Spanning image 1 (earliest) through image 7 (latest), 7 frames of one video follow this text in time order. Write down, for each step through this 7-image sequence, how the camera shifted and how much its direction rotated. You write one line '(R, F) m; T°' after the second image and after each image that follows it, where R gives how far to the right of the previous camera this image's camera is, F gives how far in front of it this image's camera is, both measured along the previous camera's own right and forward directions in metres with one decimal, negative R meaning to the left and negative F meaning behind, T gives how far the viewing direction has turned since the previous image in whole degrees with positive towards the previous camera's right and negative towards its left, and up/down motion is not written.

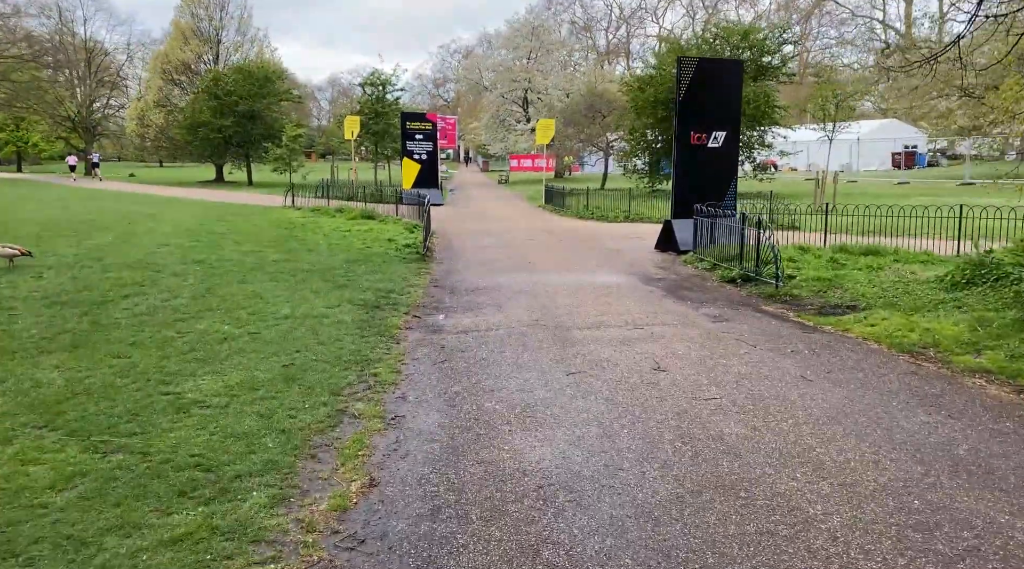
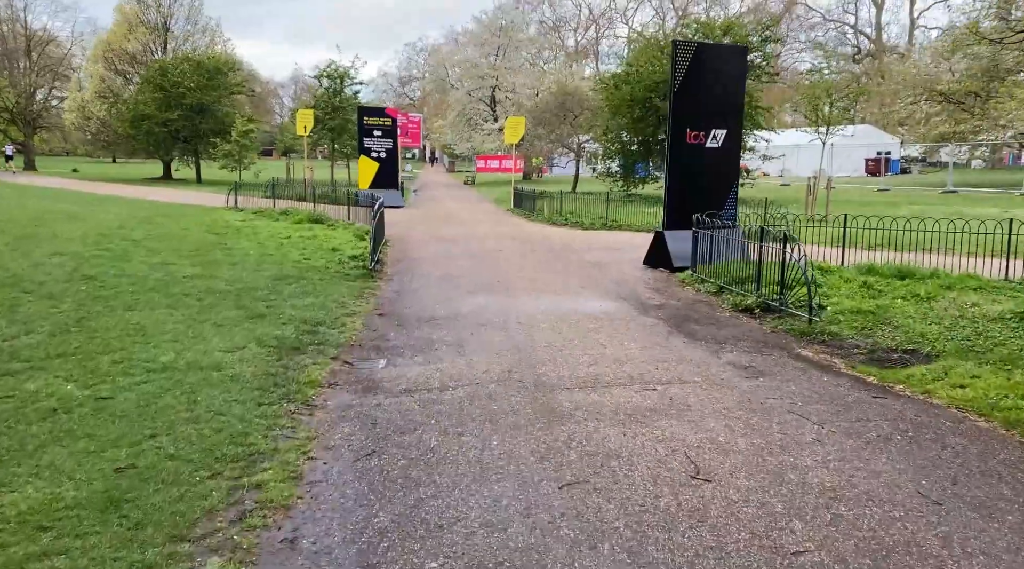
(0.0, +2.4) m; +2°
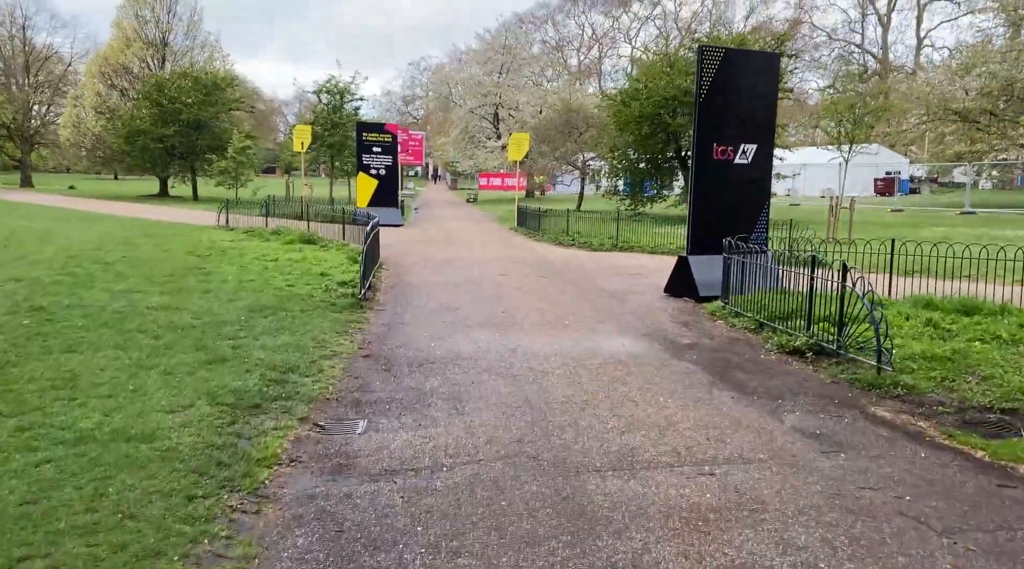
(-0.1, +1.5) m; 0°
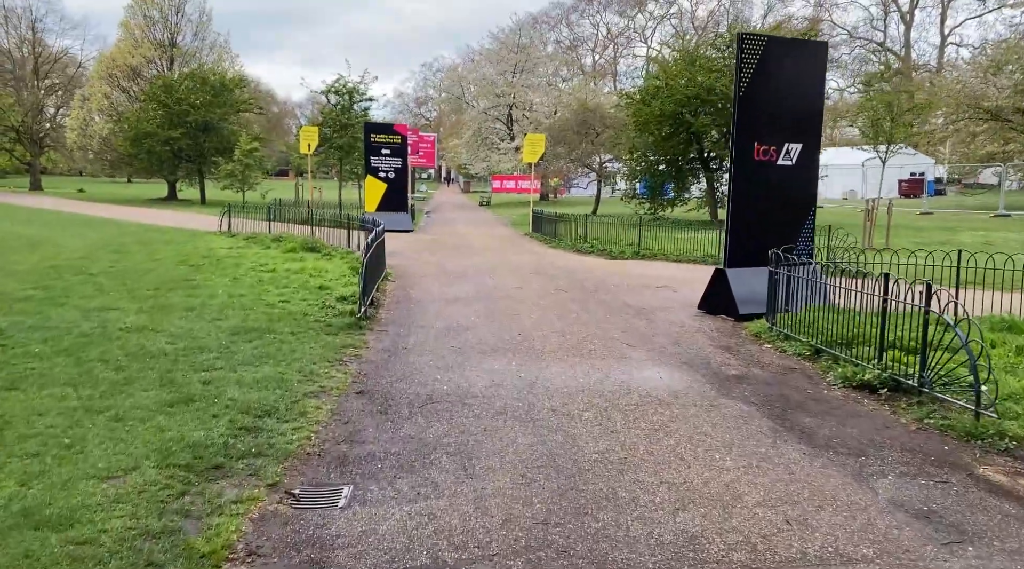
(0.0, +1.2) m; -1°
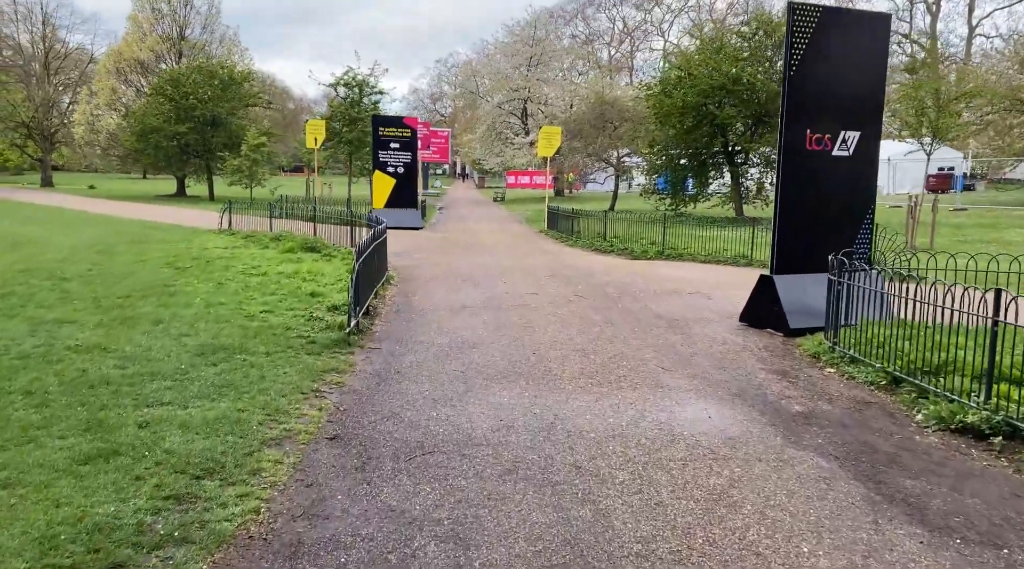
(0.0, +1.5) m; -1°
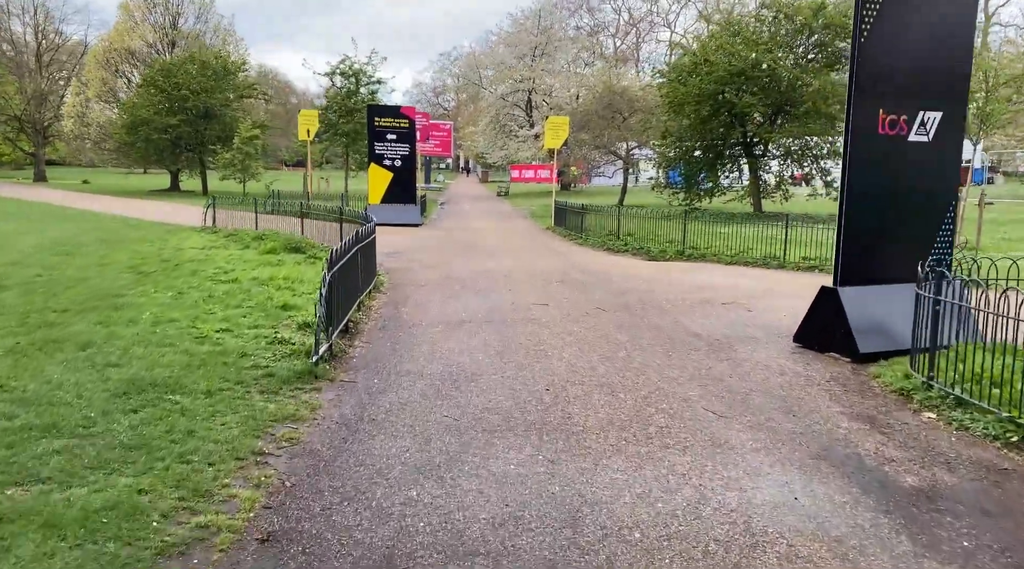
(0.0, +1.7) m; 0°
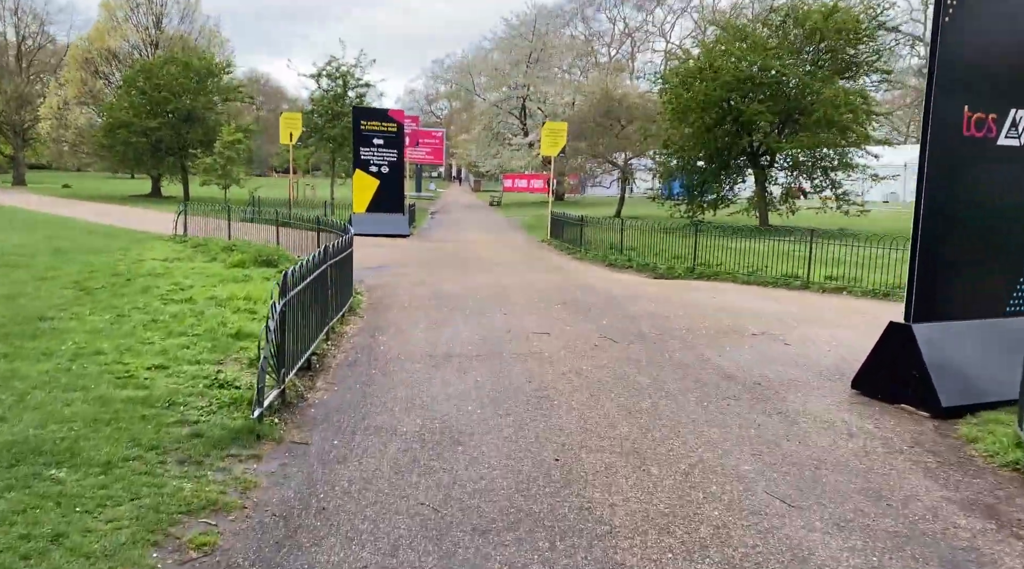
(-0.1, +1.5) m; +1°
